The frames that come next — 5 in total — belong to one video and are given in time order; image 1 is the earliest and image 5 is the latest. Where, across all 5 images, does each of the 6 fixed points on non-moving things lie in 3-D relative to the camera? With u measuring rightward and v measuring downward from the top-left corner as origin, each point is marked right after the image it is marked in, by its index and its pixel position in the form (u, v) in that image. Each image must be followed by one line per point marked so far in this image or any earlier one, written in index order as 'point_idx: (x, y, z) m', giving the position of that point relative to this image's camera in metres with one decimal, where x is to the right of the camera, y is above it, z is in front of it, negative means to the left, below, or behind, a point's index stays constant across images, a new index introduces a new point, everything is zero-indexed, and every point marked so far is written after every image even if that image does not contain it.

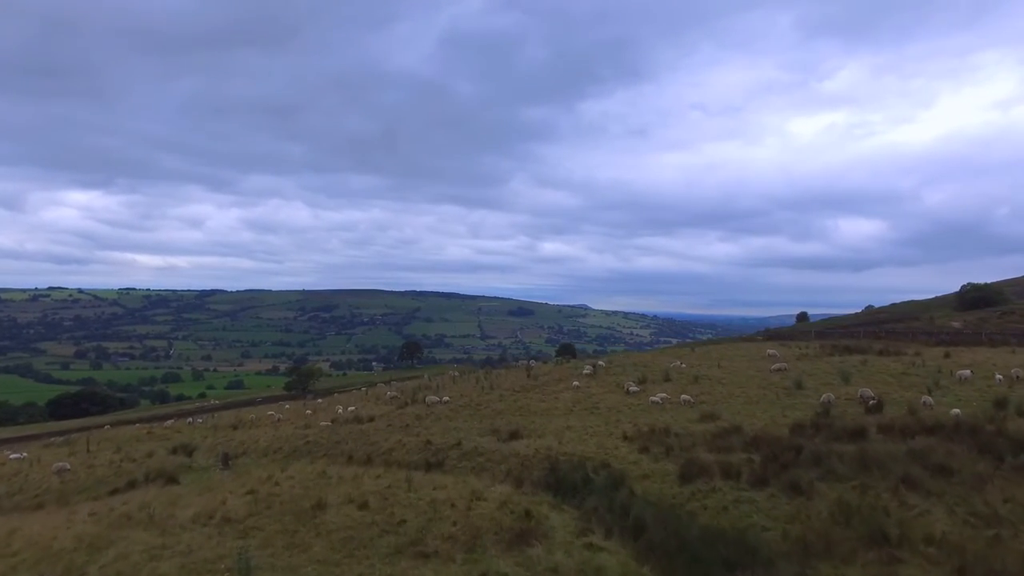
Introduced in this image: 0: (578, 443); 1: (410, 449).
0: (+2.0, -4.8, +18.0) m
1: (-3.5, -5.5, +20.1) m
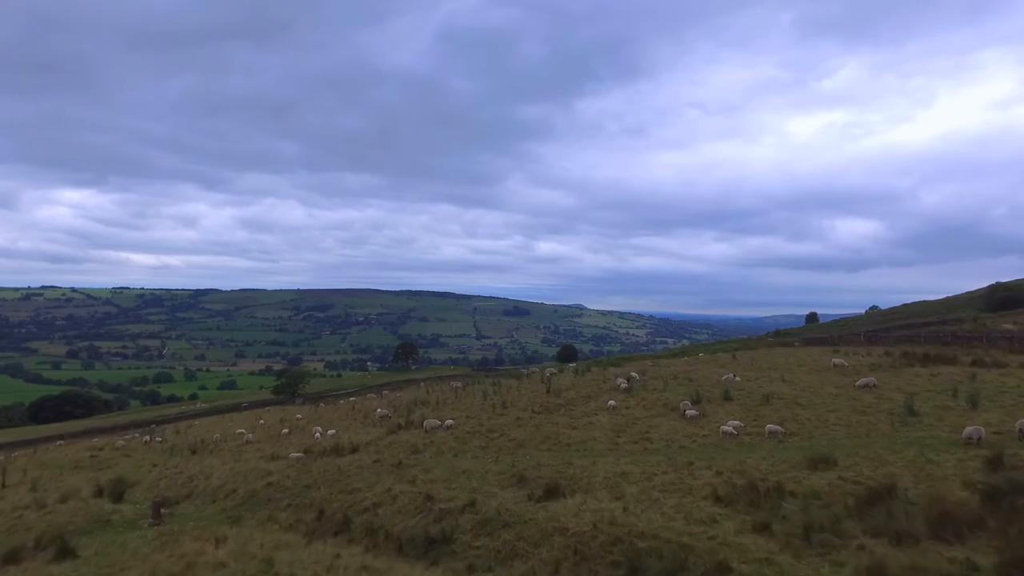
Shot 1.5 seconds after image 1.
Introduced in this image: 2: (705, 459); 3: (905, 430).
0: (+2.8, -4.6, +12.2) m
1: (-2.6, -5.4, +14.3) m
2: (+5.2, -4.6, +15.8) m
3: (+11.3, -4.1, +16.9) m
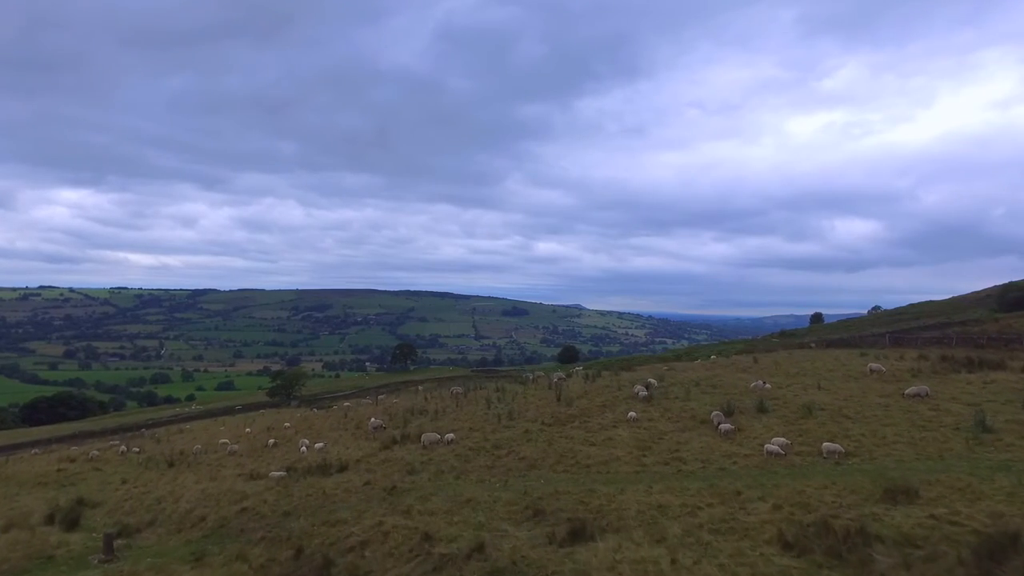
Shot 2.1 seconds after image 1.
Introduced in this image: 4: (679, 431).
0: (+3.2, -4.5, +9.8) m
1: (-2.3, -5.3, +11.8) m
2: (+5.5, -4.5, +13.3) m
3: (+11.6, -4.0, +14.4) m
4: (+5.3, -4.5, +18.6) m
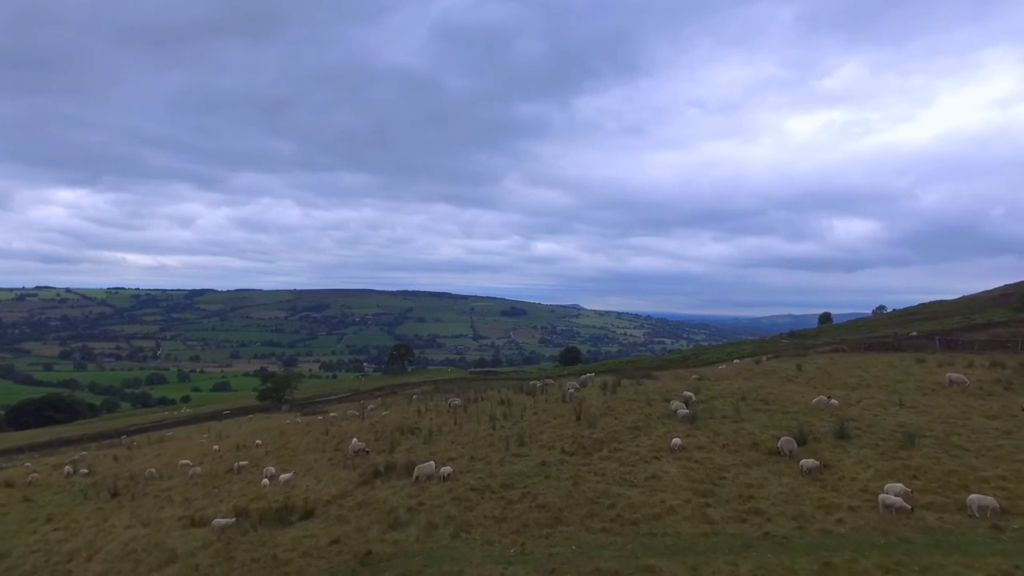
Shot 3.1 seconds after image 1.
0: (+3.6, -4.3, +5.5) m
1: (-2.0, -5.1, +7.5) m
2: (+5.9, -4.3, +9.0) m
3: (+12.0, -3.8, +10.1) m
4: (+5.7, -4.4, +14.3) m
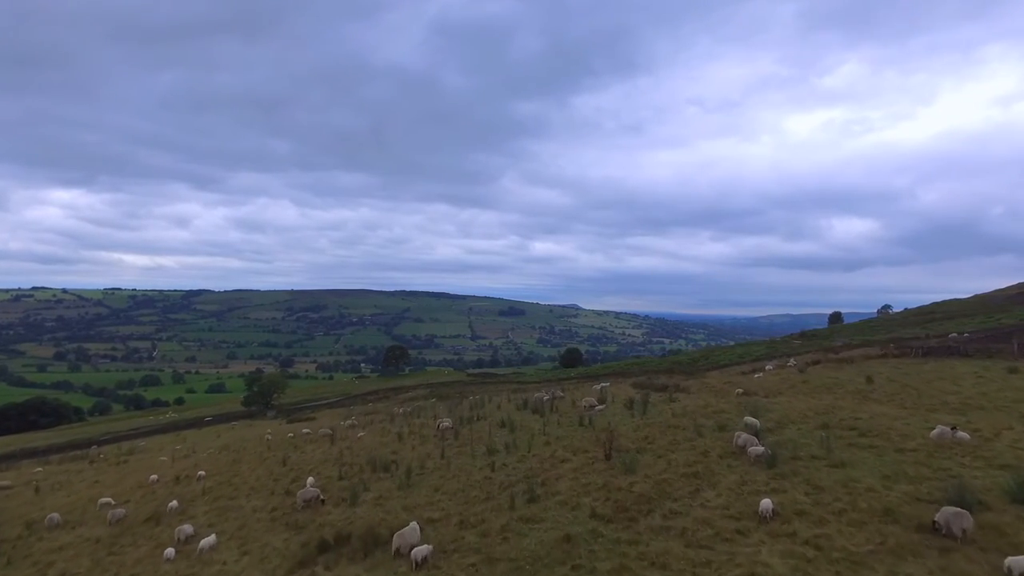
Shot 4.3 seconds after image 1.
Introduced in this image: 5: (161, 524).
0: (+3.8, -4.1, 0.0) m
1: (-1.8, -4.9, +2.0) m
2: (+6.1, -4.1, +3.6) m
3: (+12.1, -3.6, +4.7) m
4: (+5.8, -4.1, +8.9) m
5: (-10.3, -6.8, +17.1) m
